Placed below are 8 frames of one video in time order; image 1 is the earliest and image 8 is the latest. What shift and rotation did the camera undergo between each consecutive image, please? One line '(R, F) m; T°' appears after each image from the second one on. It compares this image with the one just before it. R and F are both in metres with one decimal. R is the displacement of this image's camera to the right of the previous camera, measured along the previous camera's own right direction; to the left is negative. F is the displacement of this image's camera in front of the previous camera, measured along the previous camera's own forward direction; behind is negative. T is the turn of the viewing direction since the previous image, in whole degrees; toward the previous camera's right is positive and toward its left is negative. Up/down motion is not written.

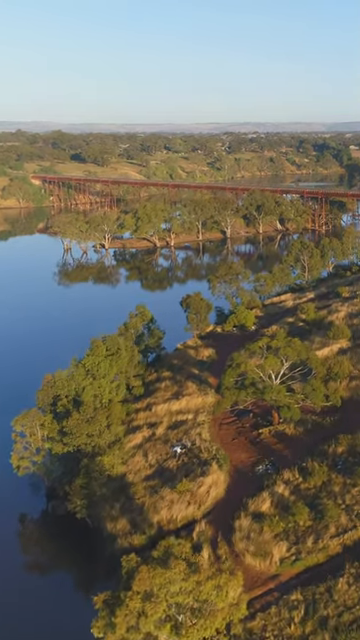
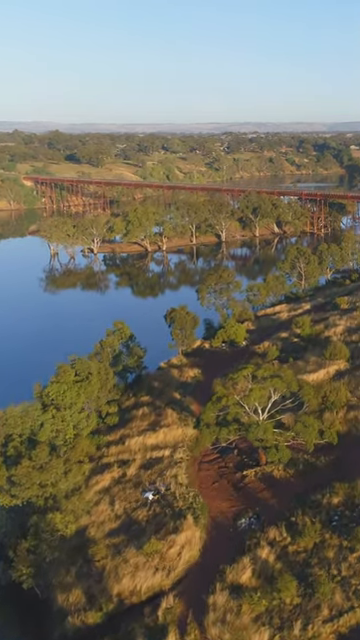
(+0.7, +2.6) m; 0°
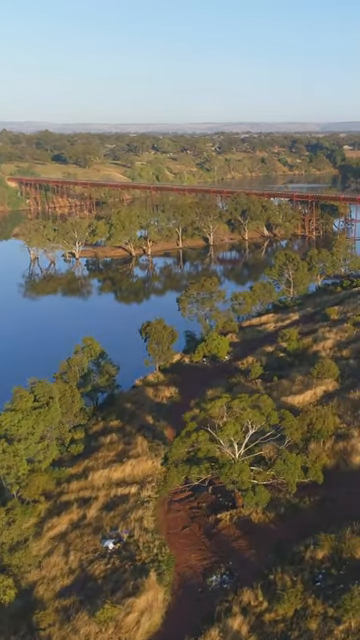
(+0.7, +2.1) m; +1°
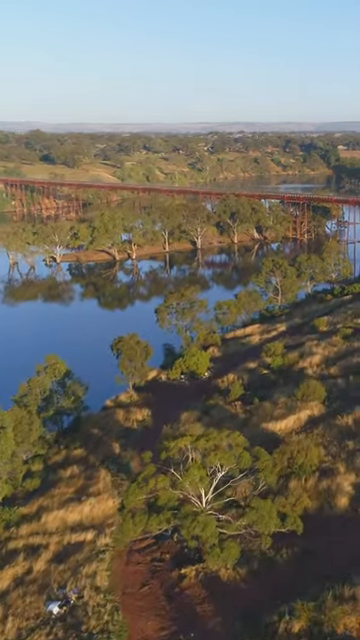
(+0.8, +2.1) m; 0°
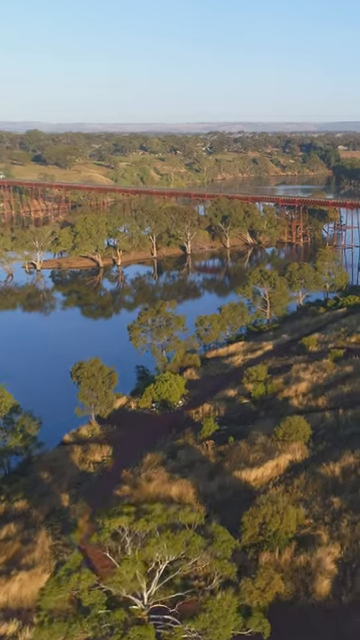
(+1.1, +2.9) m; 0°
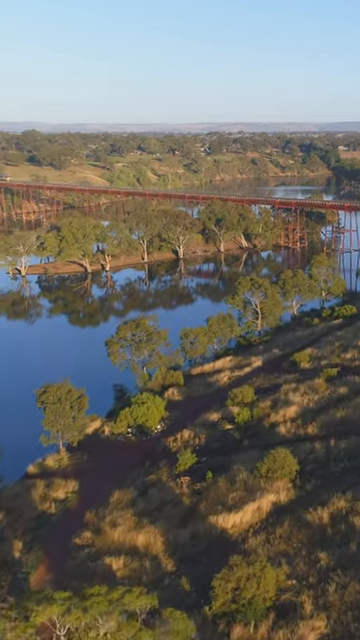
(+0.7, +2.0) m; 0°
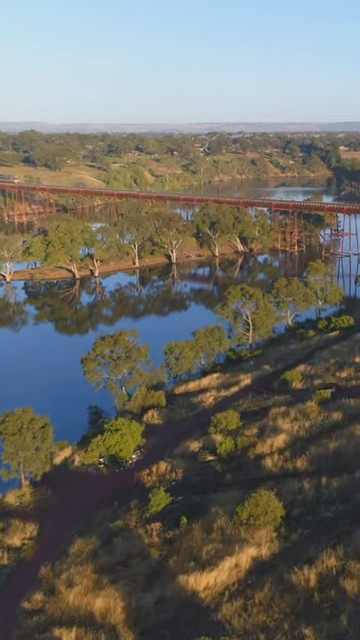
(+0.7, +2.0) m; 0°
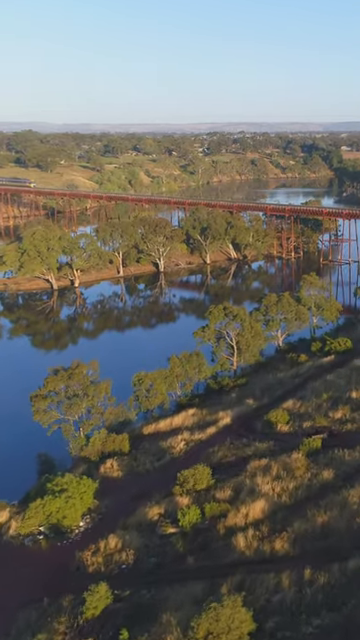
(+1.1, +3.5) m; 0°
